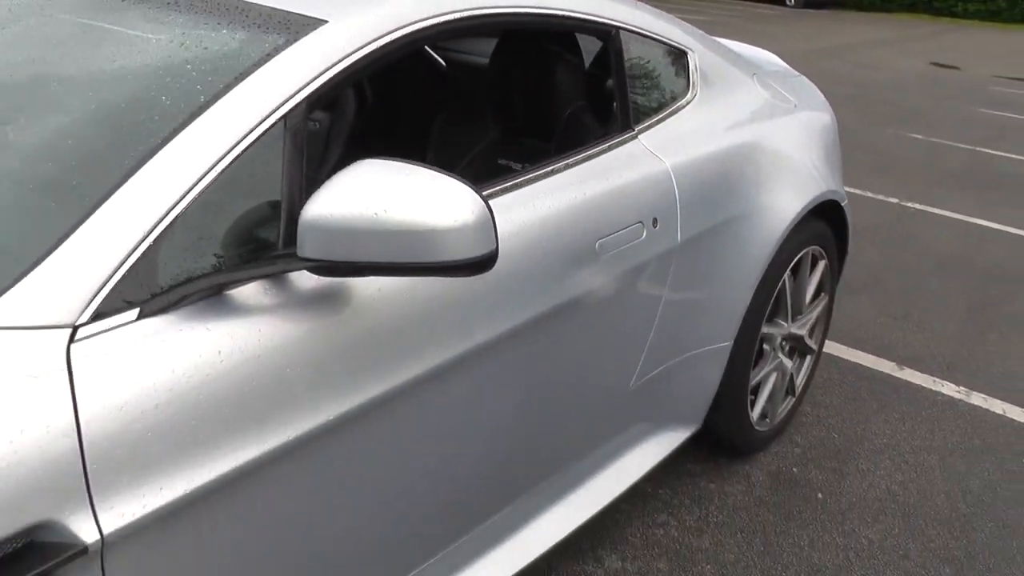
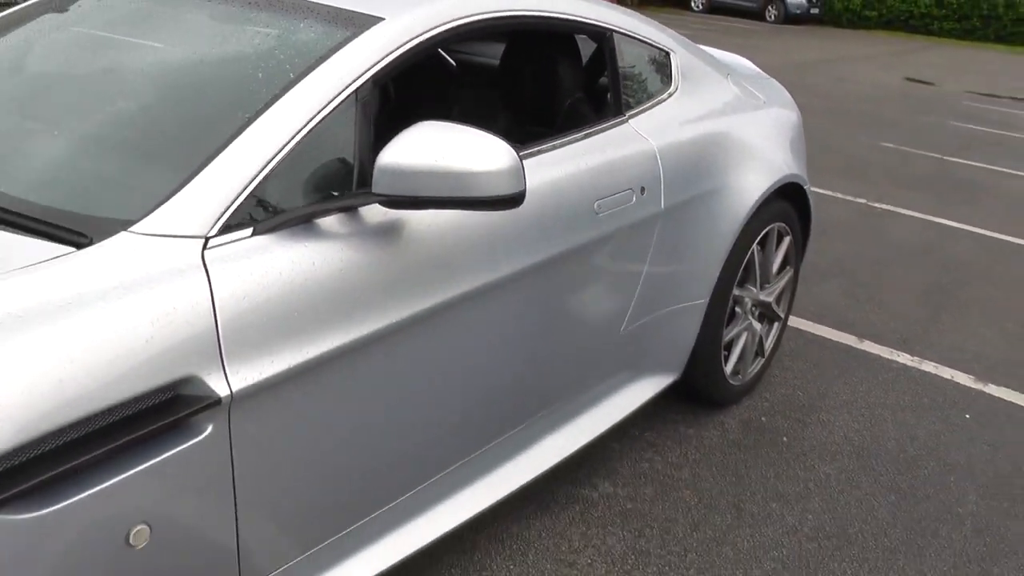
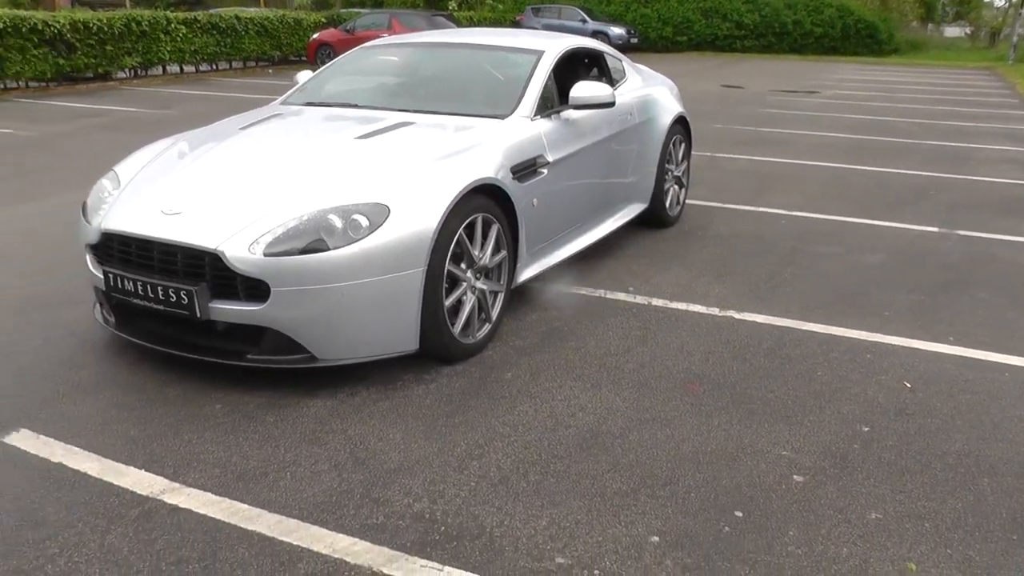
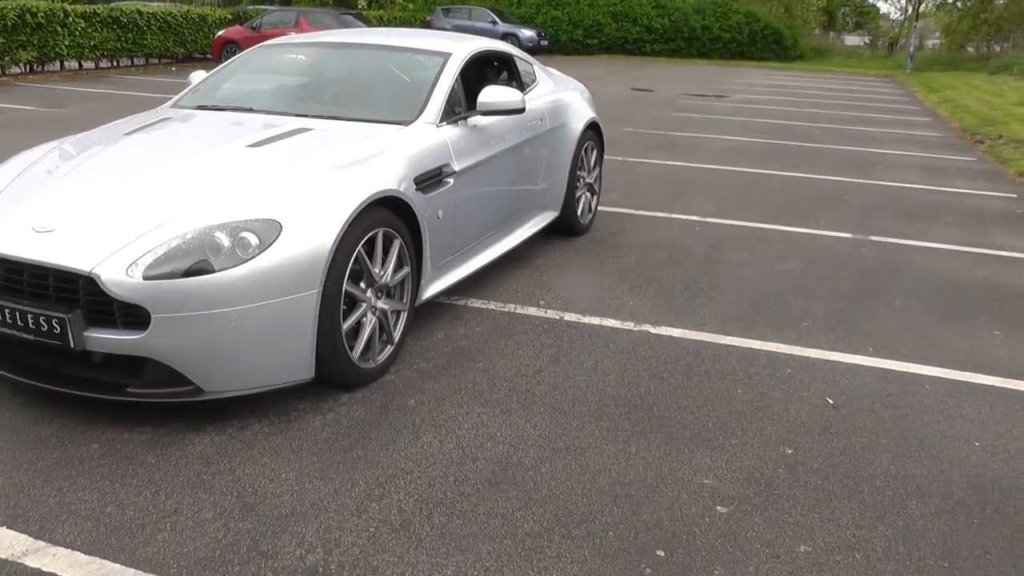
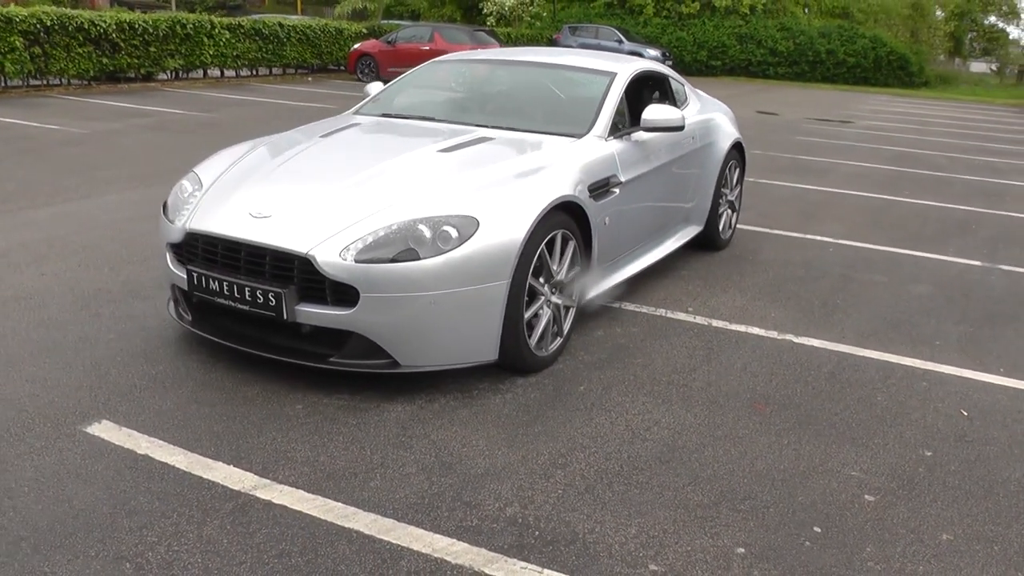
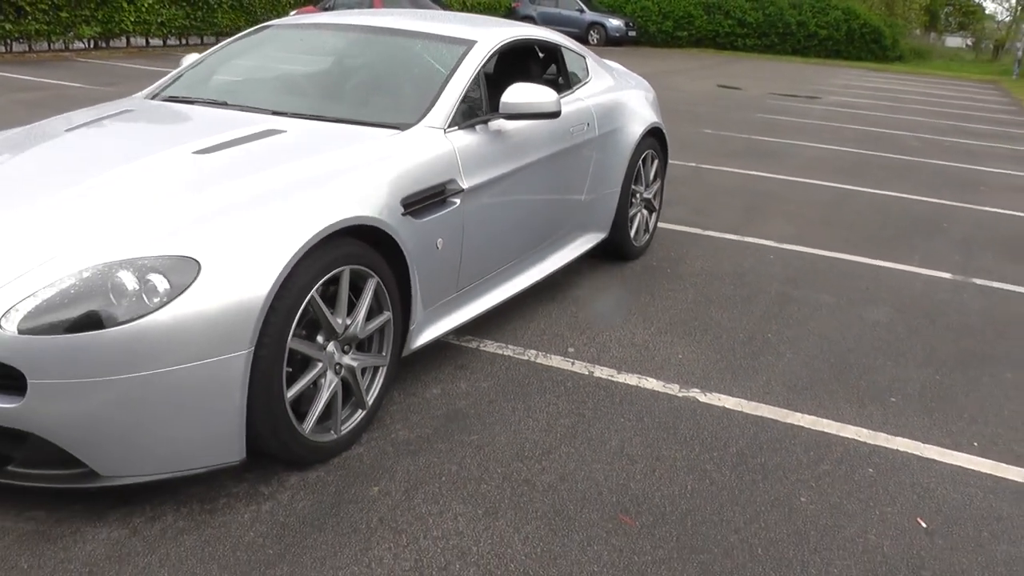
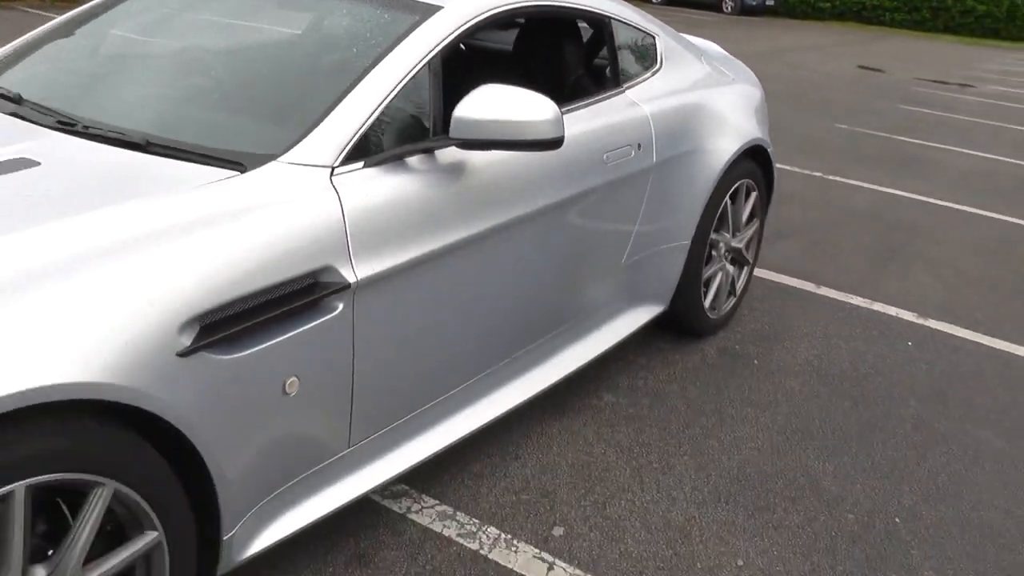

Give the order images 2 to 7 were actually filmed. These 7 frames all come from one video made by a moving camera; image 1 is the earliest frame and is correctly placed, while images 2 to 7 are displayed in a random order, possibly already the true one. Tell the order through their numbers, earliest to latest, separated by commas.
2, 7, 6, 4, 3, 5
